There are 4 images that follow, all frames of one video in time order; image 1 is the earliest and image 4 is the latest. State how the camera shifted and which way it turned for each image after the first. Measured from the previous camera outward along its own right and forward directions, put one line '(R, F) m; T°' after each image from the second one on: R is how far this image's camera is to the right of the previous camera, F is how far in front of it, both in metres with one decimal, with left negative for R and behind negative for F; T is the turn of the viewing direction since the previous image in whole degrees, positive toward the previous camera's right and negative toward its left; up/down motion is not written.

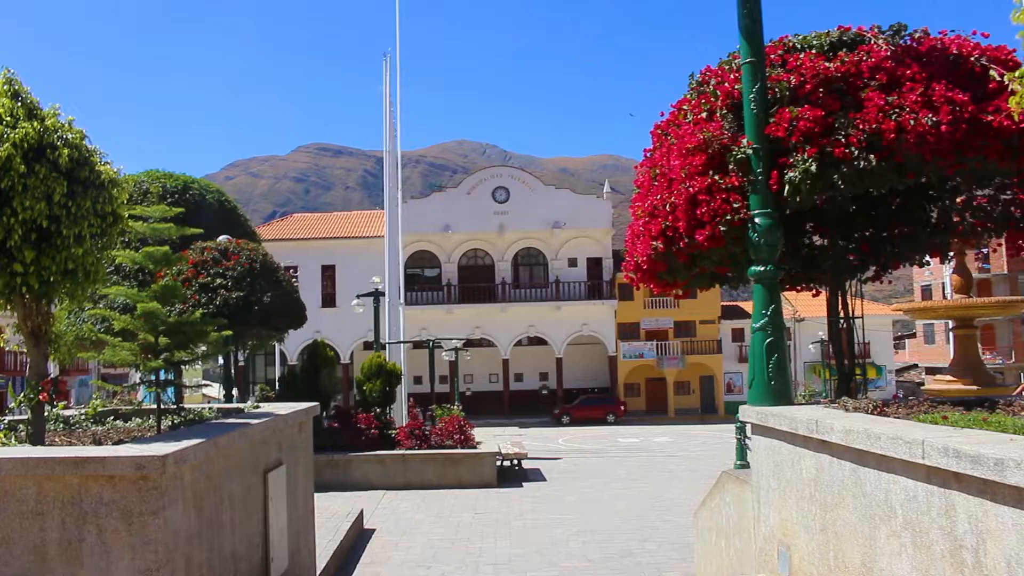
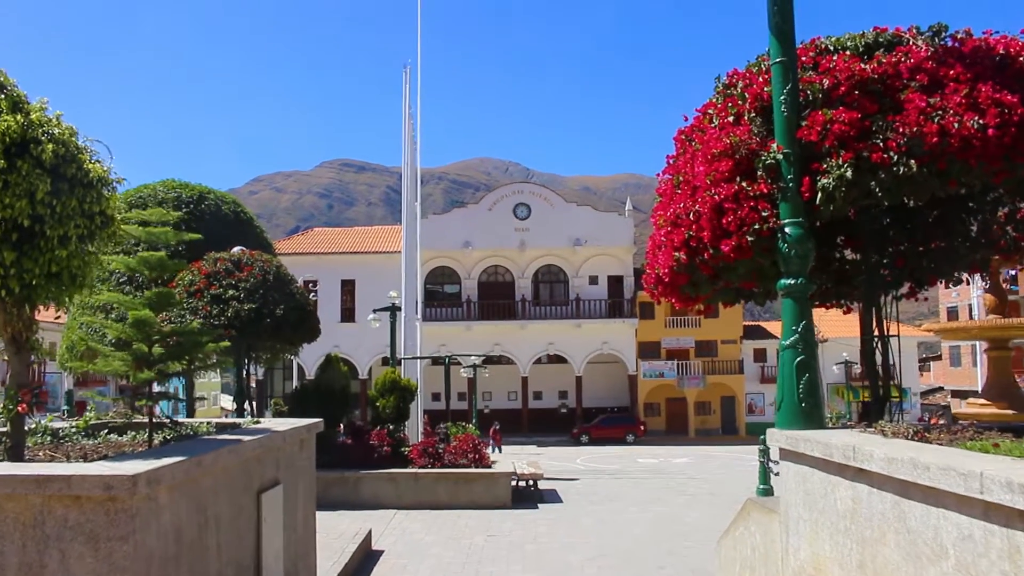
(+0.1, +0.3) m; -1°
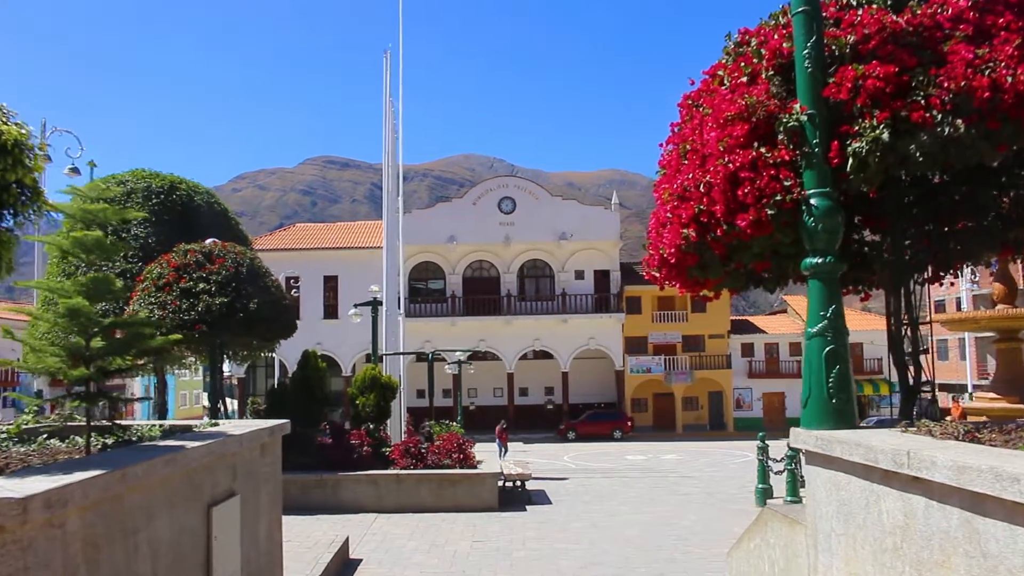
(0.0, +0.7) m; +1°
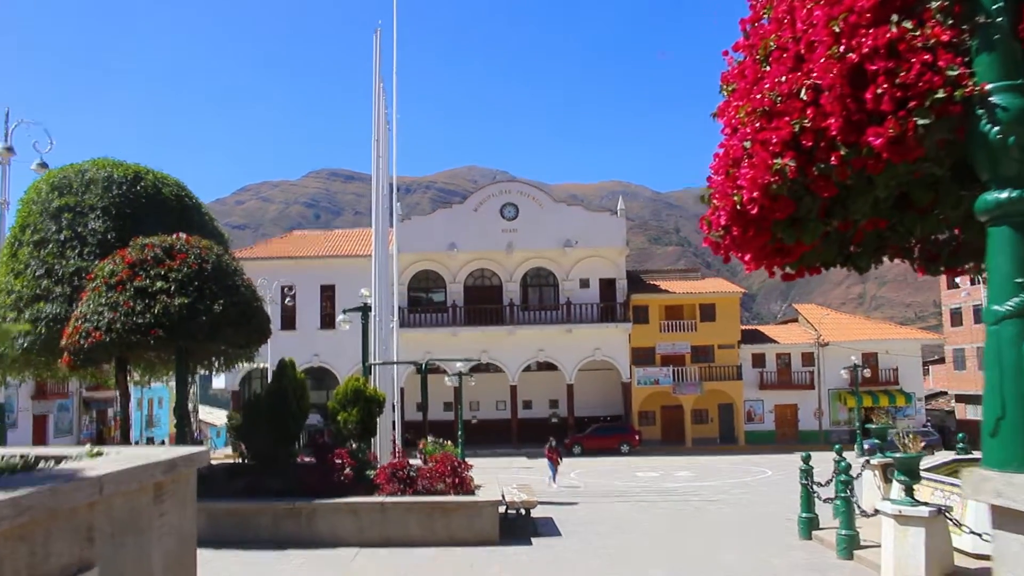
(0.0, +1.8) m; 0°
